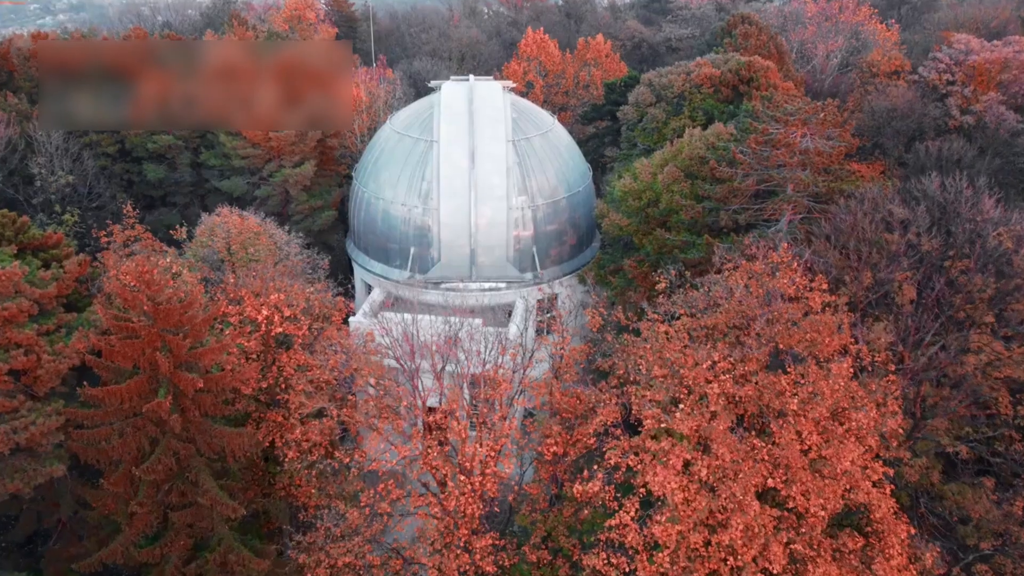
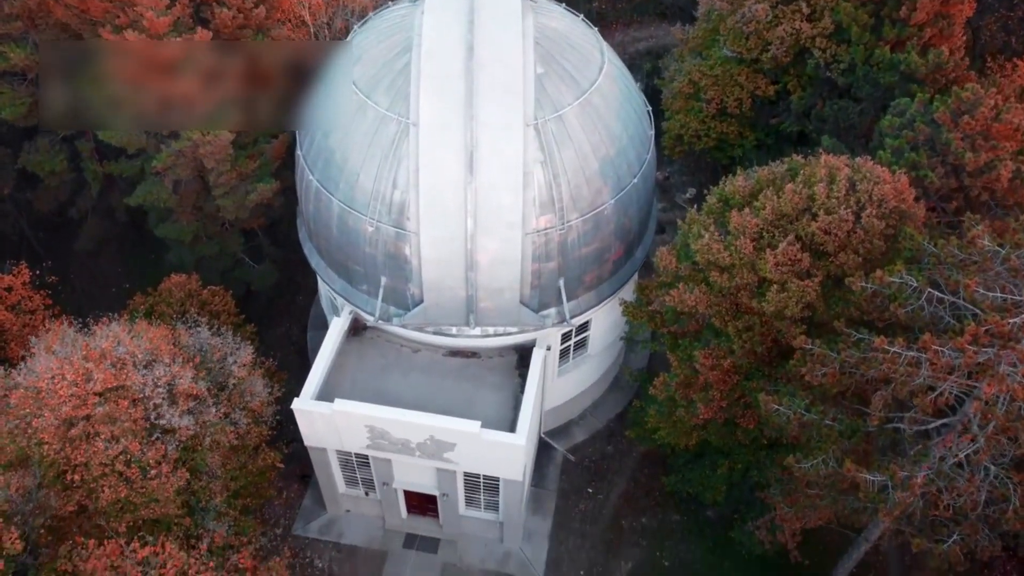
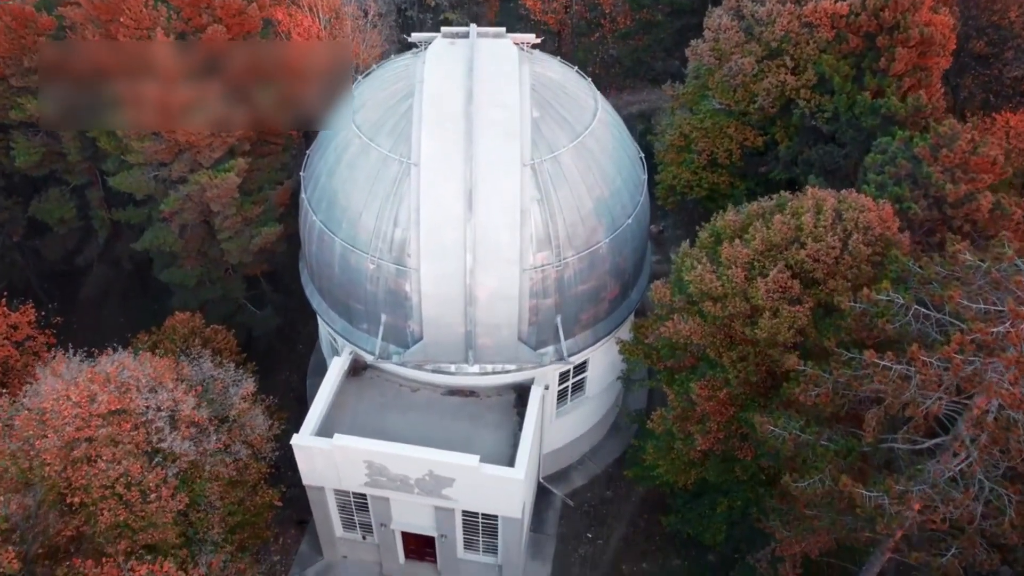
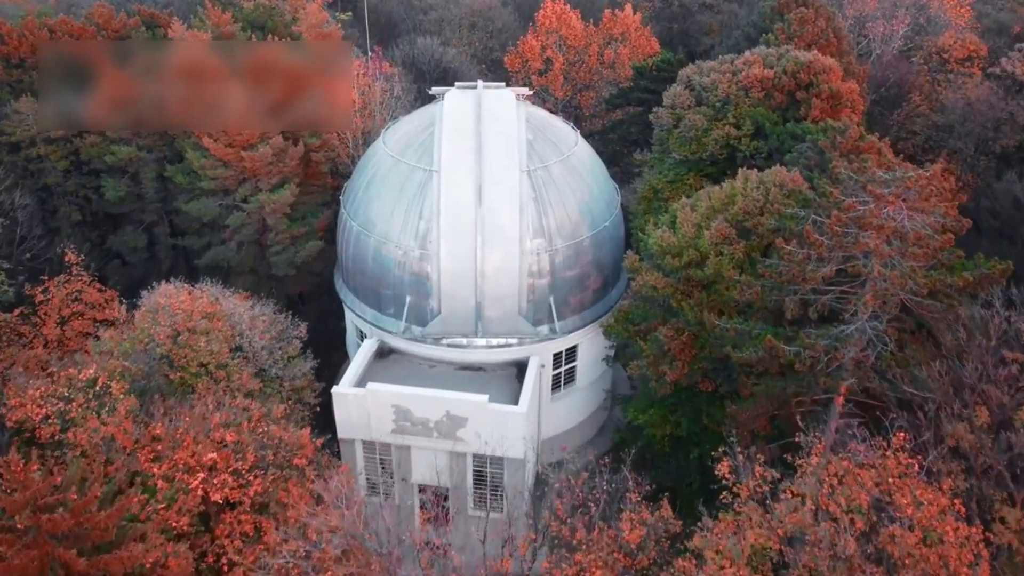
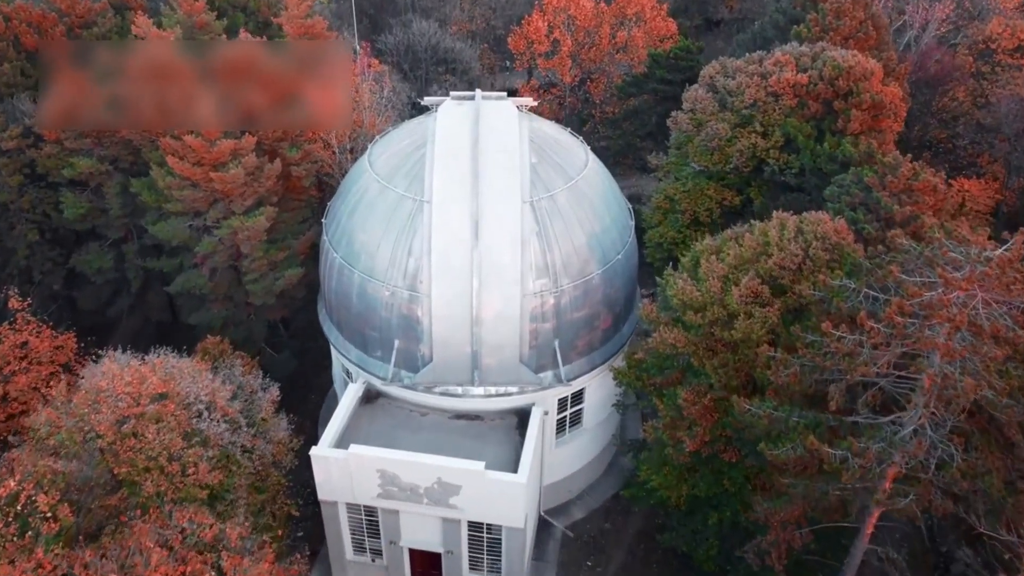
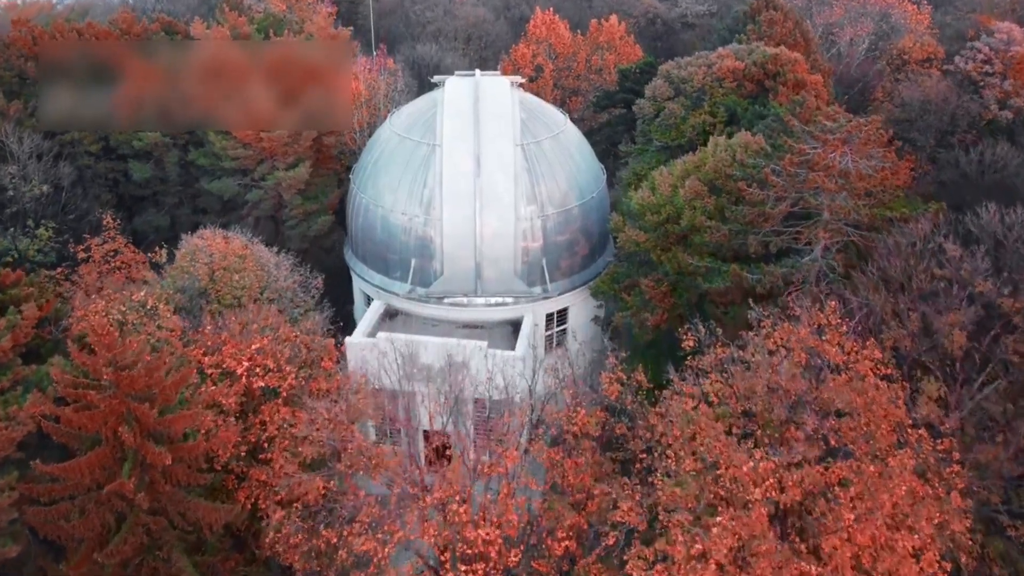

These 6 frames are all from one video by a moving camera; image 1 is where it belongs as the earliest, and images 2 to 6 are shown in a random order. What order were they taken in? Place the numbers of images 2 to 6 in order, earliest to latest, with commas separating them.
6, 4, 5, 3, 2
